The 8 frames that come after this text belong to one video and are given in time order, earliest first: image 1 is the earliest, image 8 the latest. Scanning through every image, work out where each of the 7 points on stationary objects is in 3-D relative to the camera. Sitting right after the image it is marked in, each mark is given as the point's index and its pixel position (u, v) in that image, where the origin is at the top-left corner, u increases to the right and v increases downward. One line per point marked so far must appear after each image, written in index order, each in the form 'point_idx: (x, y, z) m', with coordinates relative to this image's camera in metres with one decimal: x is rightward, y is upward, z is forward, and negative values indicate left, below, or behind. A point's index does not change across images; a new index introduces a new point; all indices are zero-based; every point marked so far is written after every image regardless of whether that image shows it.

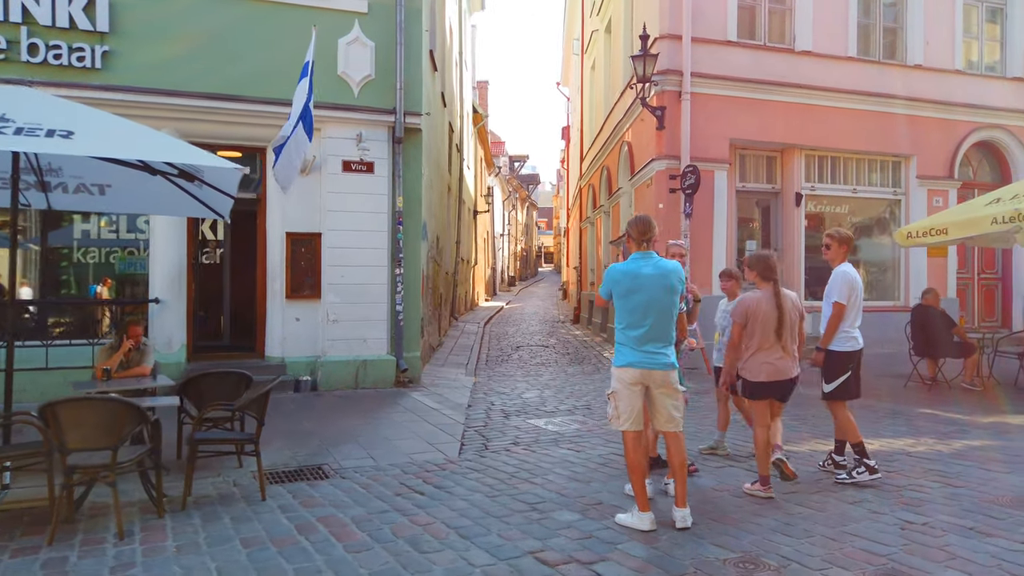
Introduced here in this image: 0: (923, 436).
0: (+3.4, -1.2, +6.3) m
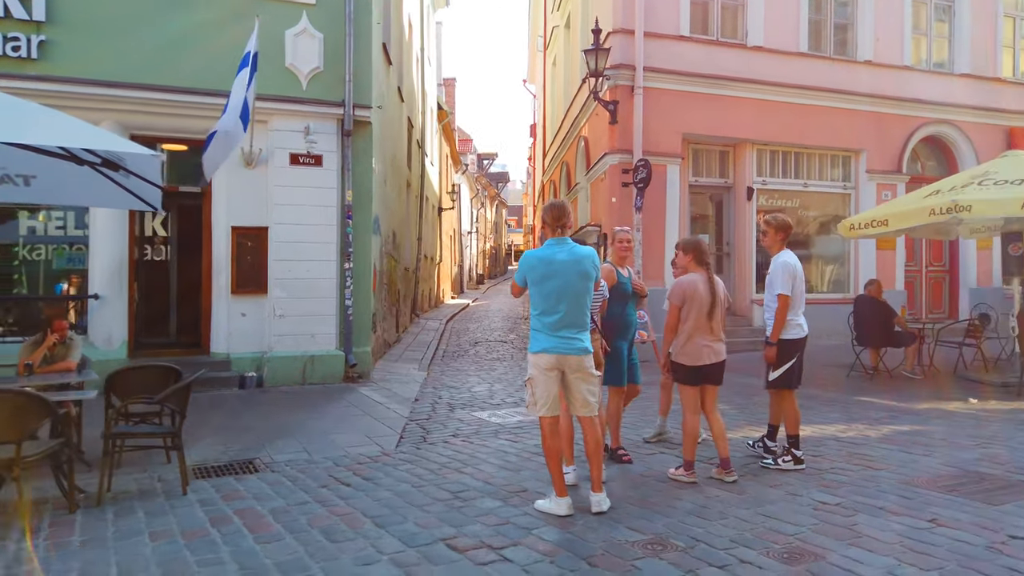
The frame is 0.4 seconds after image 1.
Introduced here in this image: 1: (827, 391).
0: (+2.9, -1.1, +6.4) m
1: (+3.6, -1.2, +8.5) m
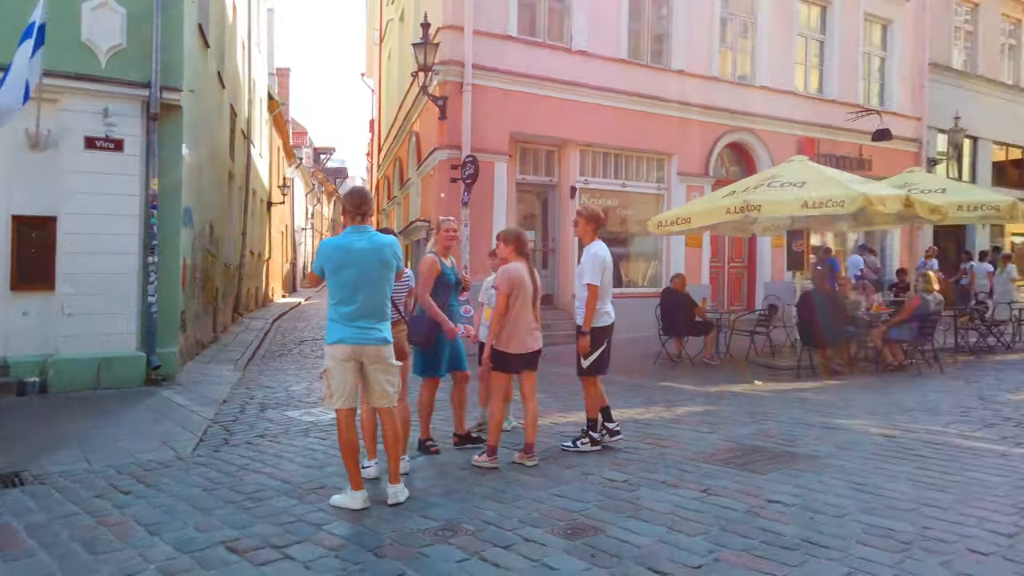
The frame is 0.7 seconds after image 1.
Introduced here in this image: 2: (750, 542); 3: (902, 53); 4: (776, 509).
0: (+1.3, -1.1, +6.8) m
1: (+1.5, -1.1, +9.0) m
2: (+1.1, -1.1, +3.4) m
3: (+9.5, +5.8, +18.6) m
4: (+1.3, -1.1, +3.8) m
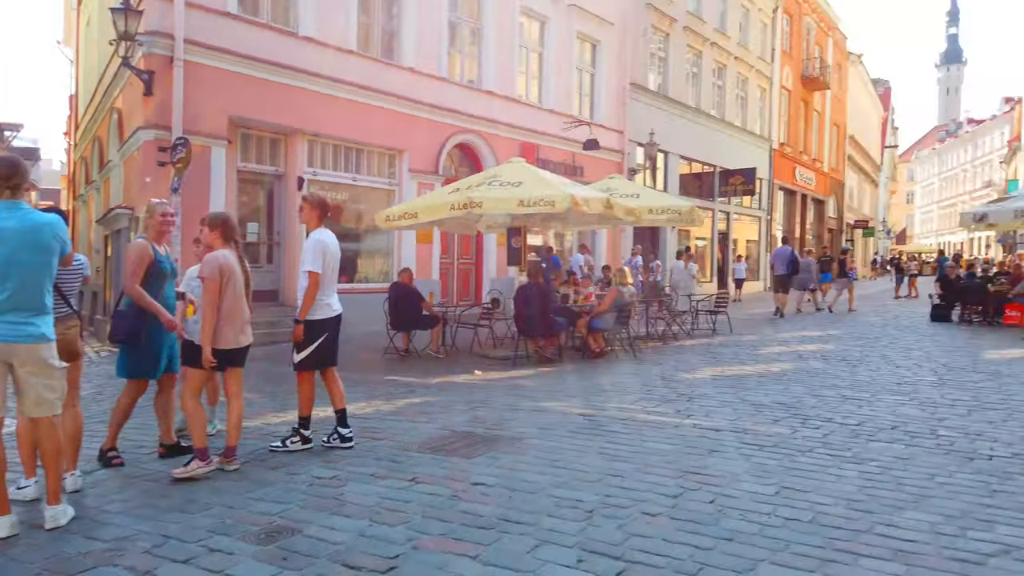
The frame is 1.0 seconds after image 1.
0: (-1.2, -1.0, +6.7) m
1: (-1.8, -1.0, +8.9) m
2: (-0.3, -1.1, +3.4) m
3: (+2.6, +5.9, +20.6) m
4: (-0.2, -1.1, +3.9) m
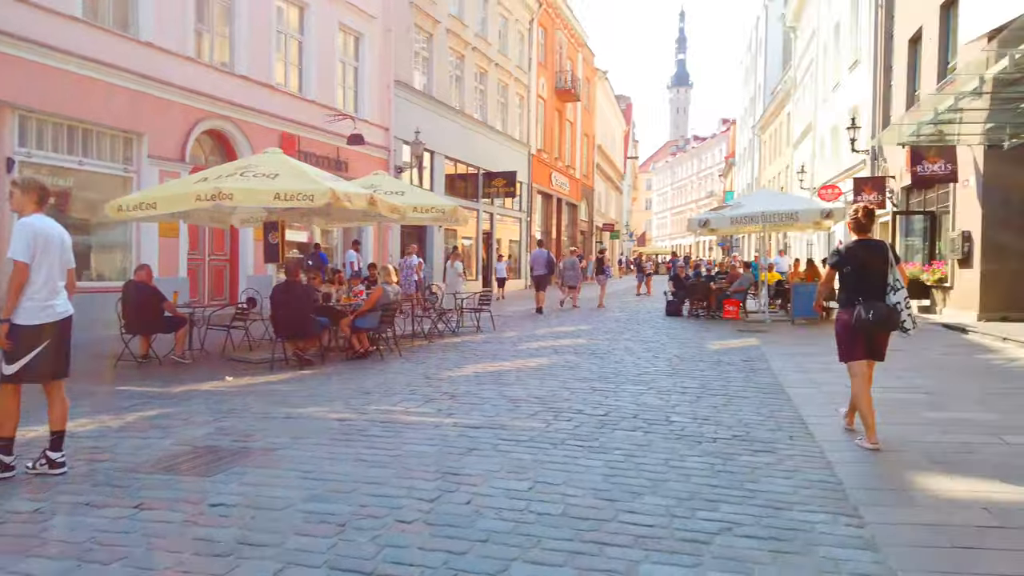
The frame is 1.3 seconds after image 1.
0: (-3.2, -1.0, +5.9) m
1: (-4.4, -1.0, +7.7) m
2: (-1.3, -1.1, +3.0) m
3: (-3.8, +6.0, +20.2) m
4: (-1.4, -1.1, +3.5) m
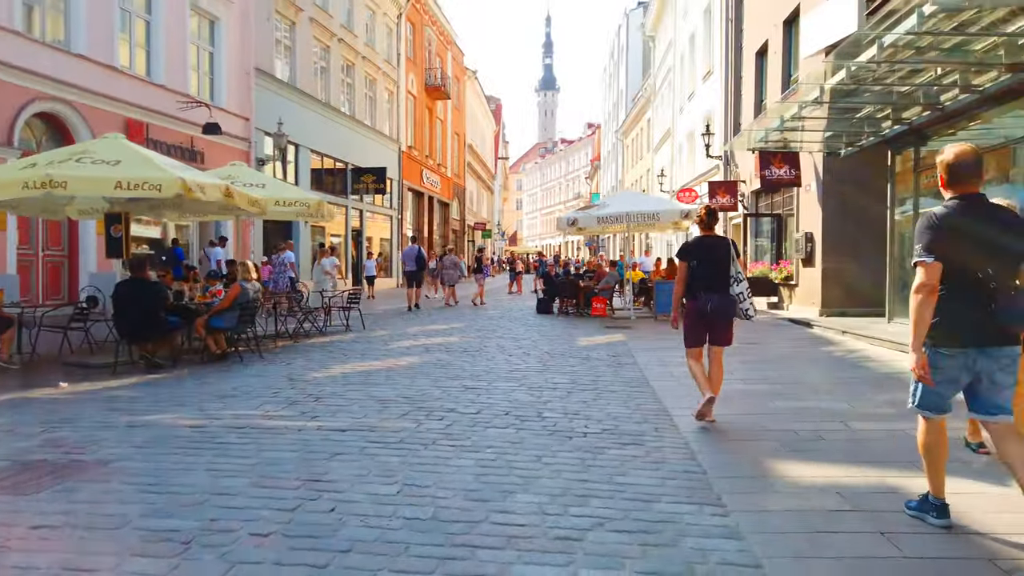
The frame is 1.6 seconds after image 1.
0: (-4.2, -1.0, +5.1) m
1: (-5.6, -1.0, +6.7) m
2: (-1.8, -1.1, +2.6) m
3: (-7.1, +6.0, +19.1) m
4: (-2.0, -1.0, +3.1) m
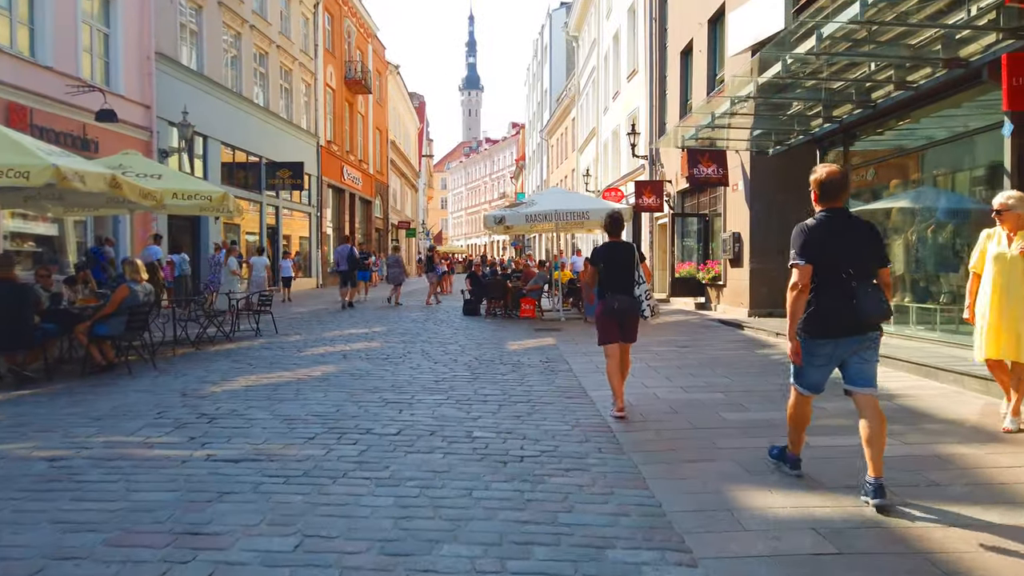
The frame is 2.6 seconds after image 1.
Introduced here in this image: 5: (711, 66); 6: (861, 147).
0: (-4.6, -1.0, +4.0) m
1: (-6.2, -1.0, +5.5) m
2: (-2.0, -1.1, +1.8) m
3: (-9.0, +6.0, +17.6) m
4: (-2.2, -1.1, +2.2) m
5: (+4.7, +5.3, +17.8) m
6: (+5.2, +2.1, +11.3) m
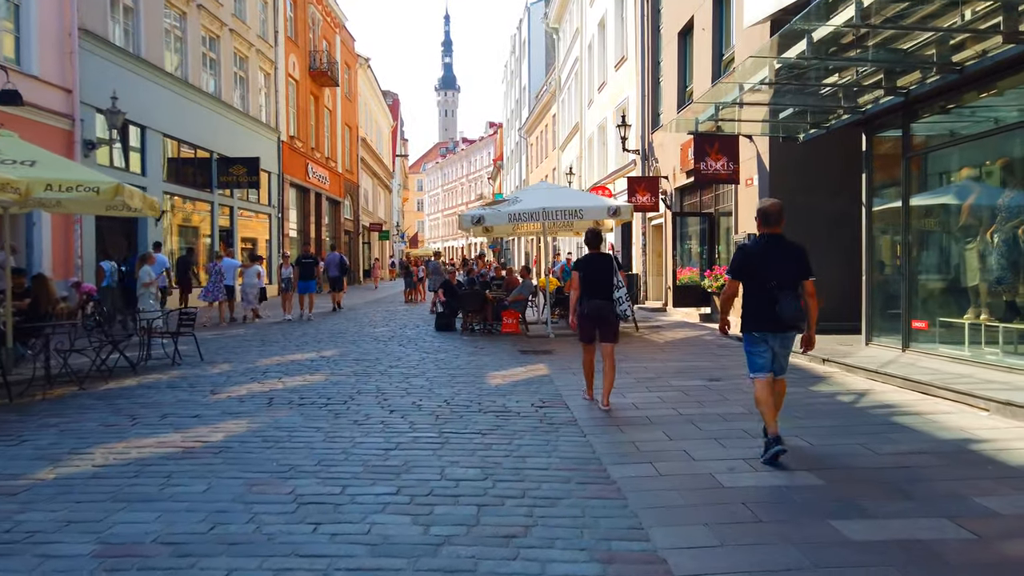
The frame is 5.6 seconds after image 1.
0: (-4.6, -1.2, +1.6) m
1: (-6.3, -1.2, +3.0) m
2: (-1.9, -1.3, -0.6) m
3: (-9.4, +5.7, +15.1) m
4: (-2.1, -1.2, -0.1) m
5: (+4.3, +5.1, +15.7) m
6: (+5.0, +1.9, +9.2) m
